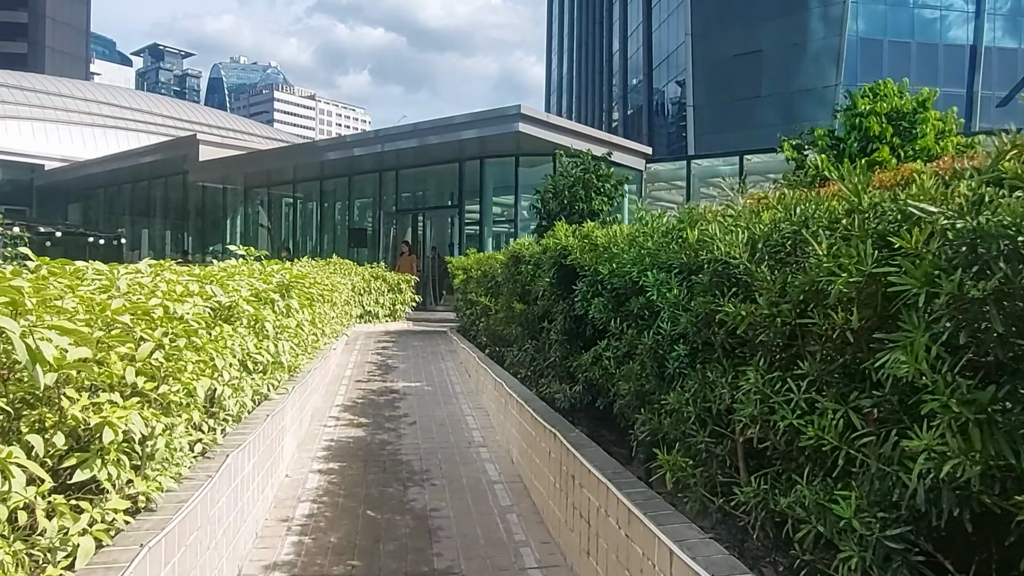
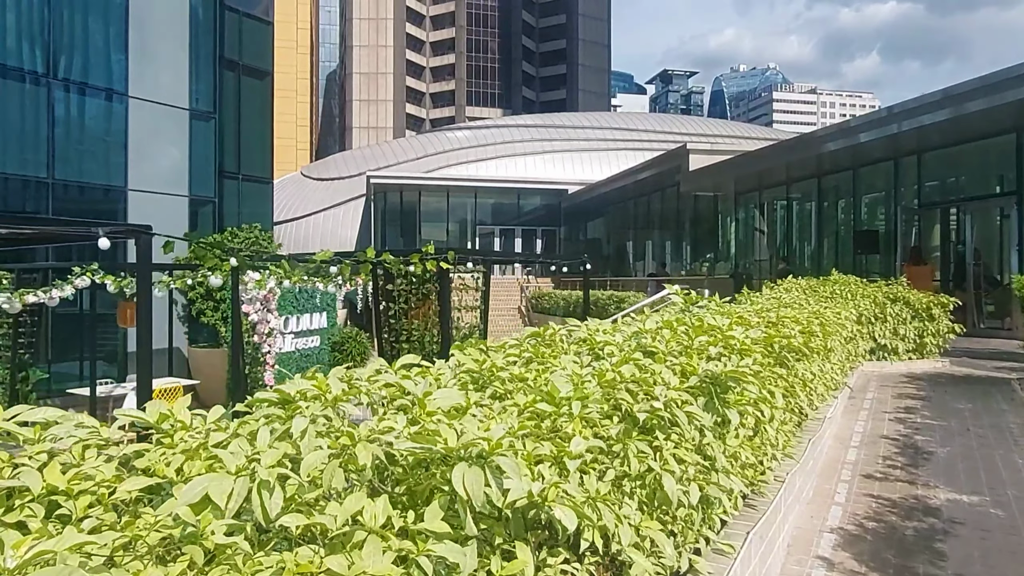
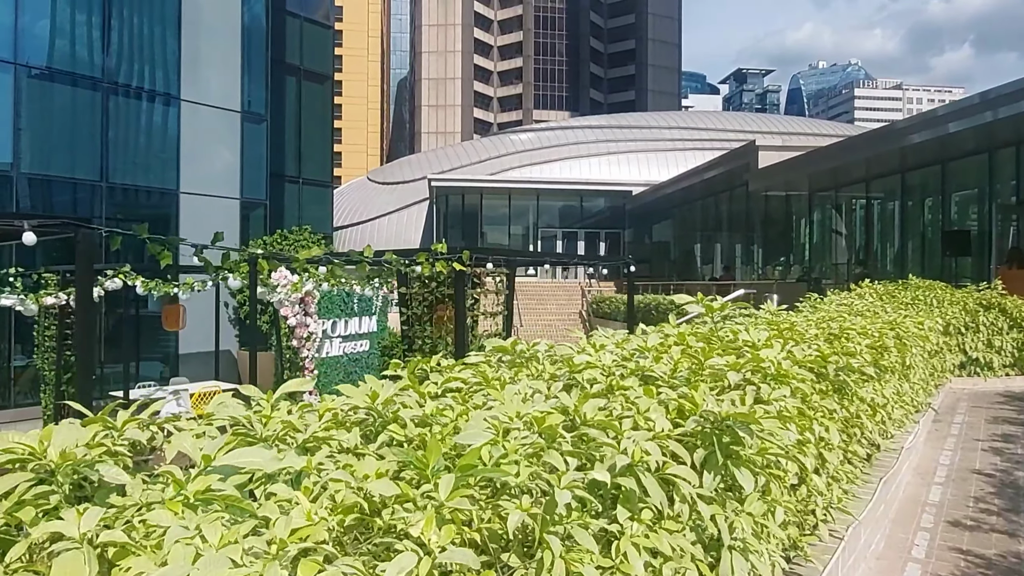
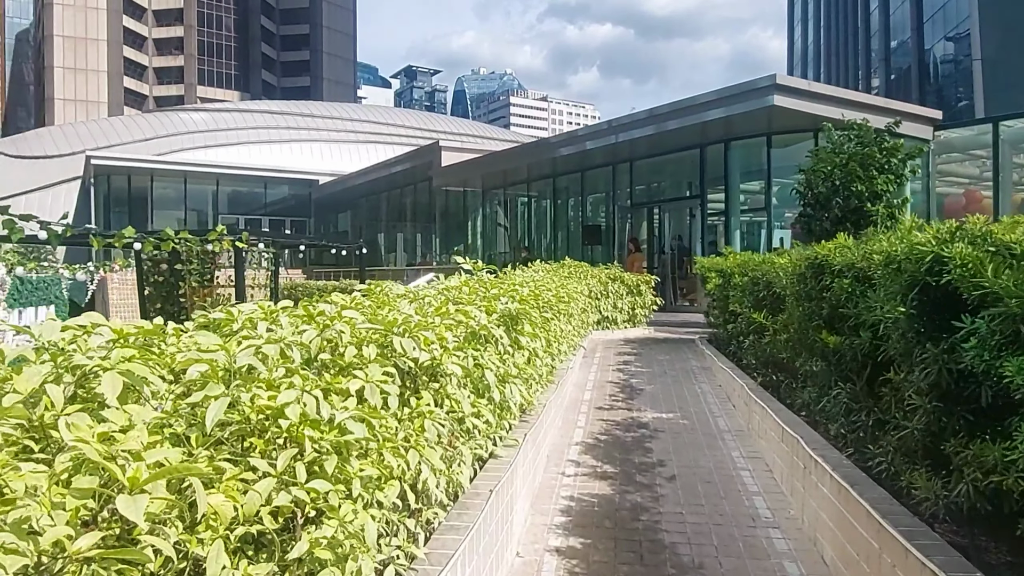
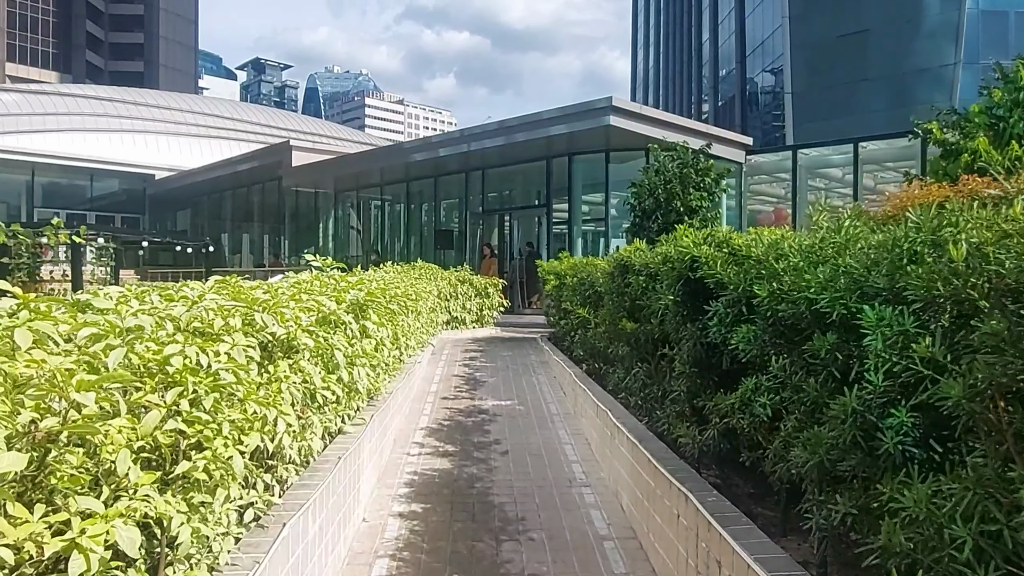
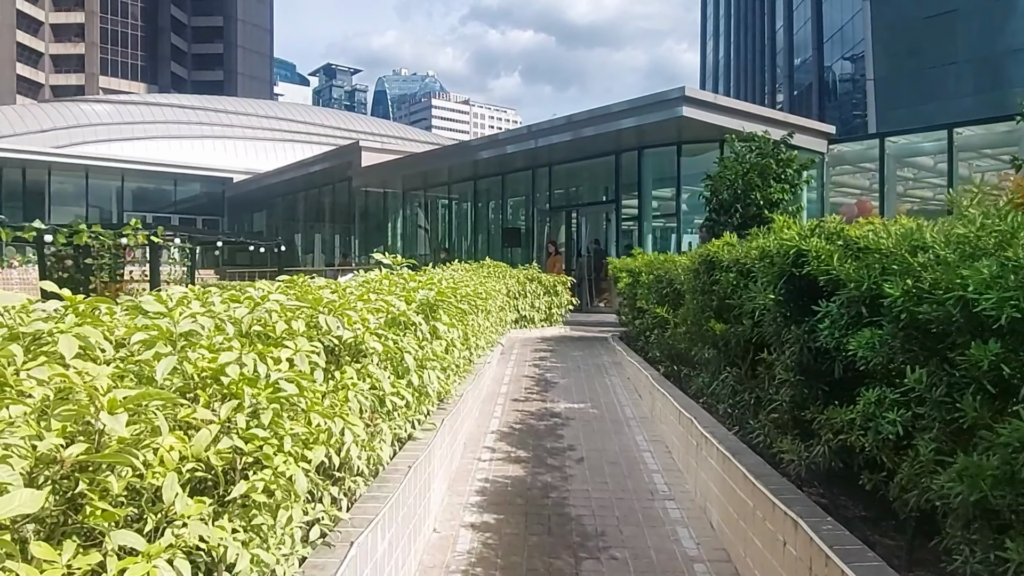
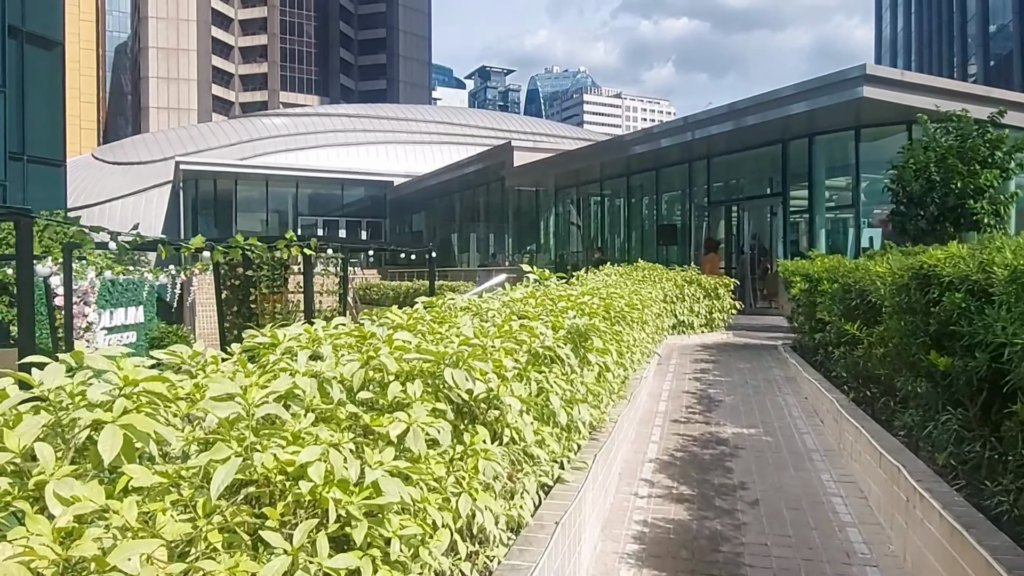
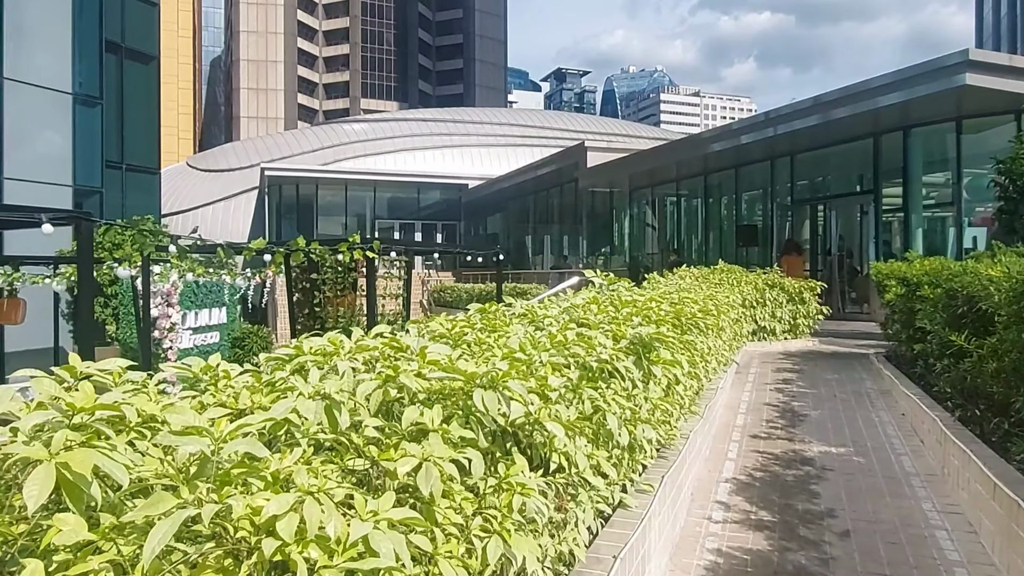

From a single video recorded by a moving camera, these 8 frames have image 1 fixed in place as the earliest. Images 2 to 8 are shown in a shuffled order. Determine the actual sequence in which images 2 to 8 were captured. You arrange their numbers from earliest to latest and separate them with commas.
5, 6, 4, 7, 8, 2, 3
